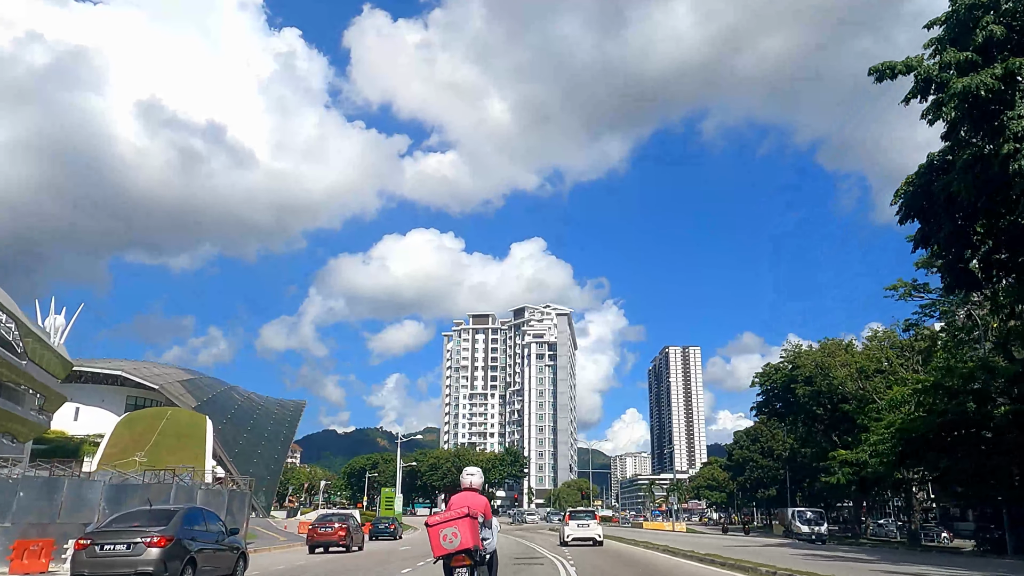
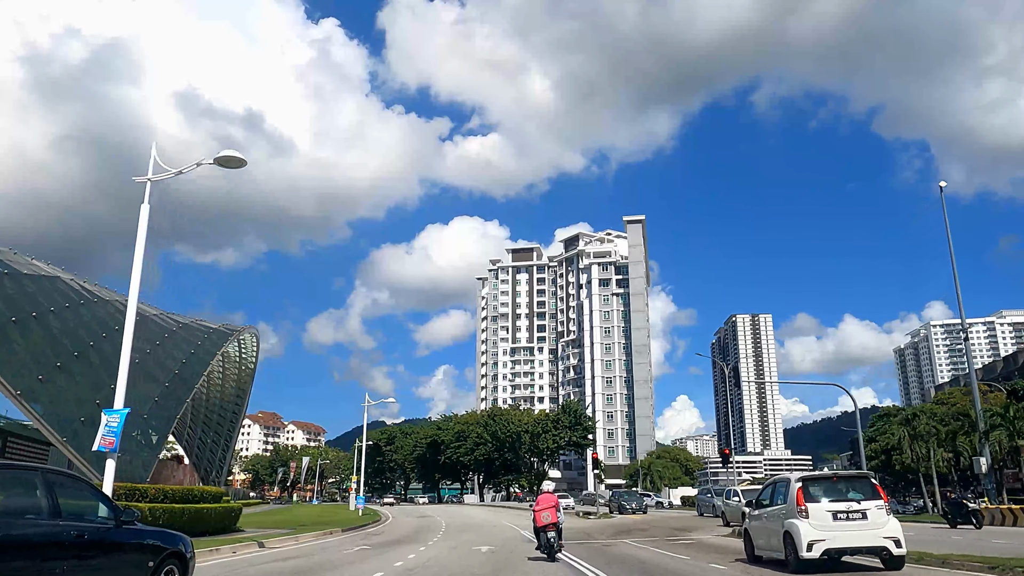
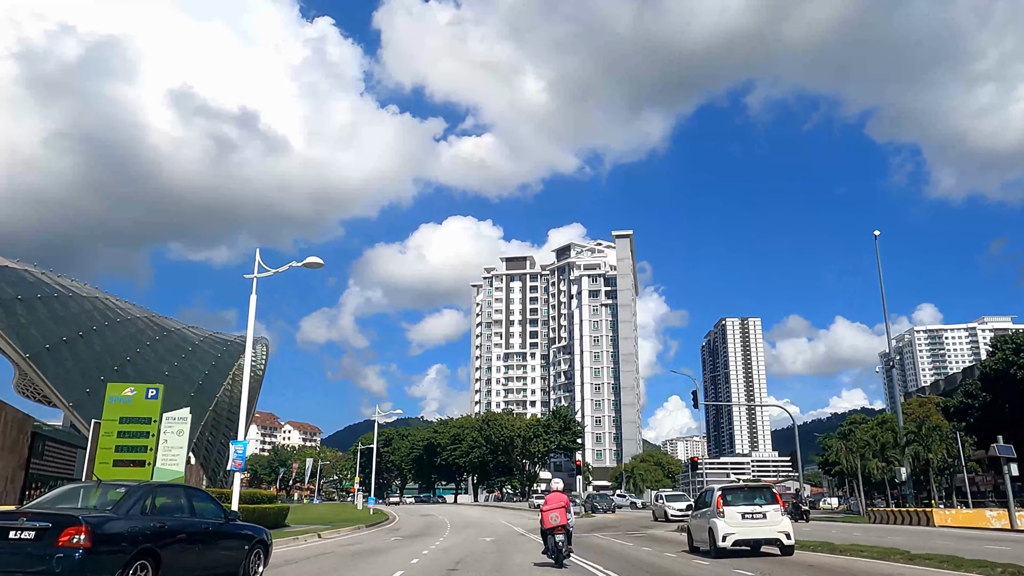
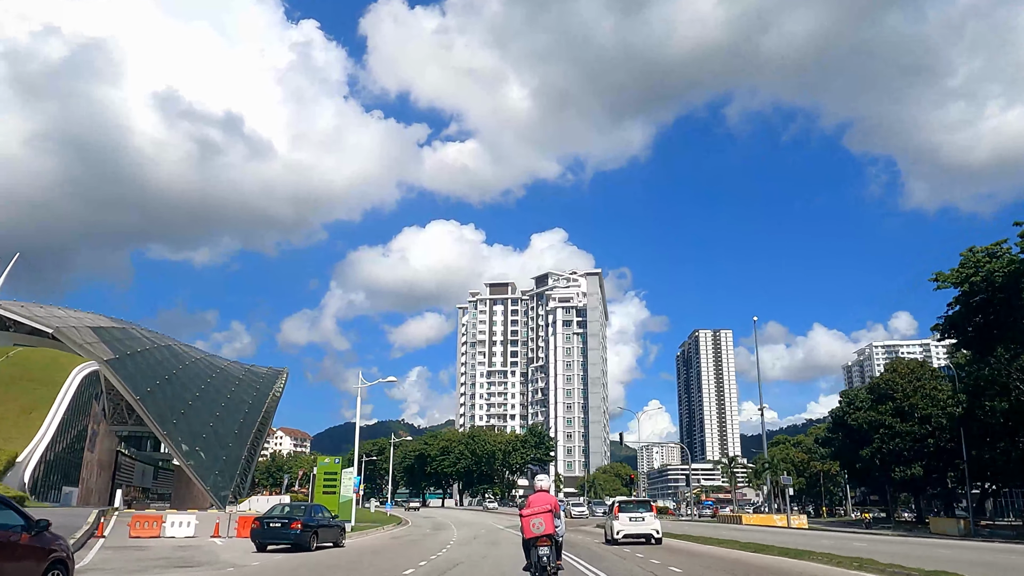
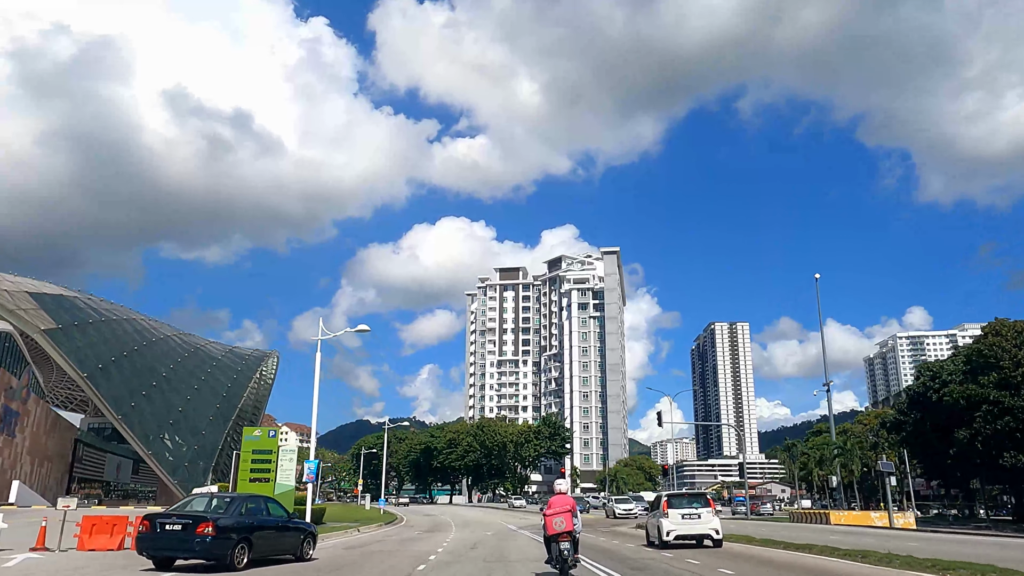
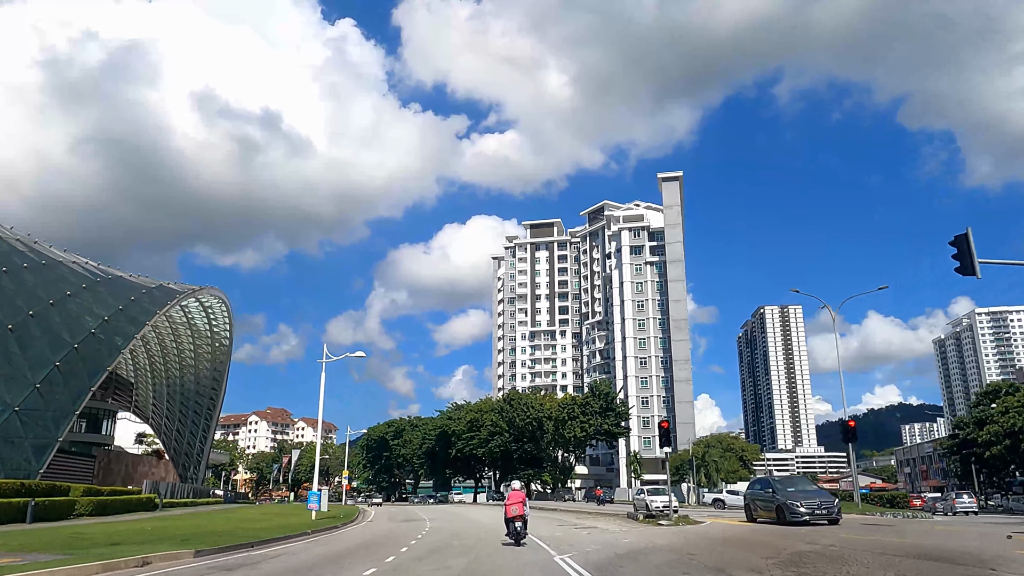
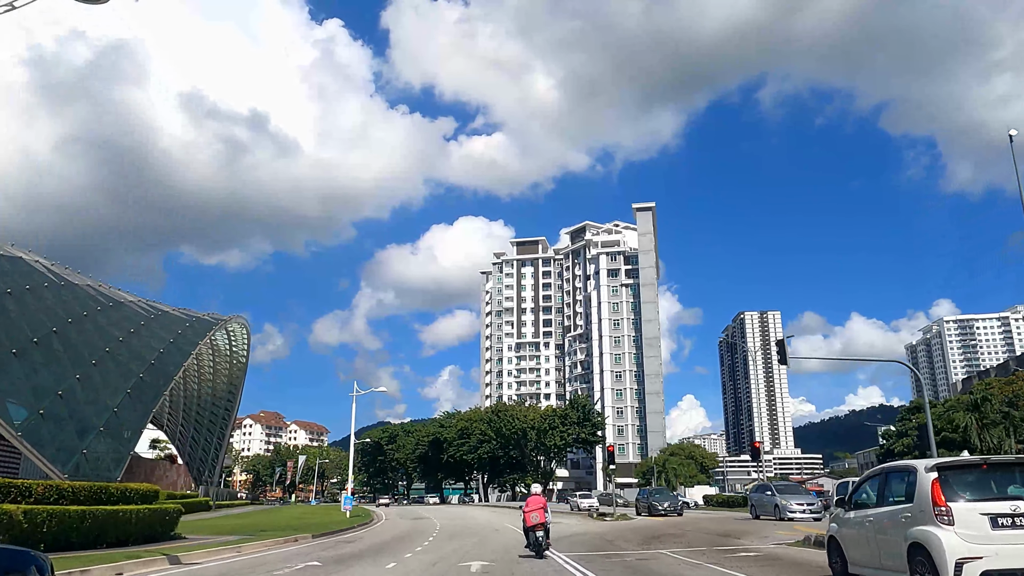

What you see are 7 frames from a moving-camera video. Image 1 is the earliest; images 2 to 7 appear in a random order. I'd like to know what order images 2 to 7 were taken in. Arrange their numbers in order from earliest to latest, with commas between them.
4, 5, 3, 2, 7, 6
